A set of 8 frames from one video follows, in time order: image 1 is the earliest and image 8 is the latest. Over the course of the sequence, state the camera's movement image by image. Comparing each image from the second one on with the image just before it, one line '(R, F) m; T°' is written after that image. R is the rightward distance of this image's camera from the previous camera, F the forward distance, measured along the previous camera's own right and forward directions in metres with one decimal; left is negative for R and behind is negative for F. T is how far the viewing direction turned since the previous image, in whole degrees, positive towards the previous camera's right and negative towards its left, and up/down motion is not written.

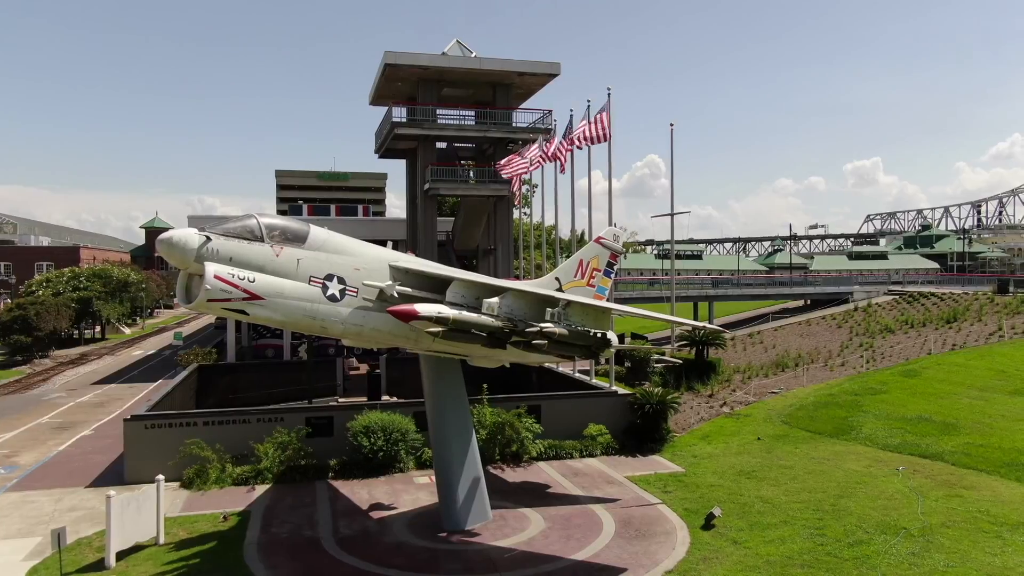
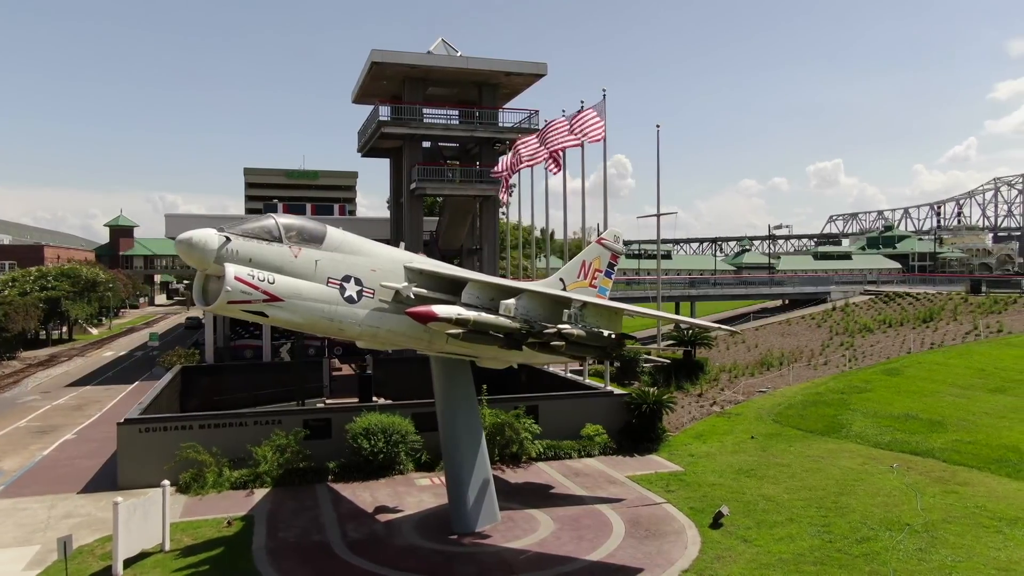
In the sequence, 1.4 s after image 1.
(-0.7, +0.1) m; +2°
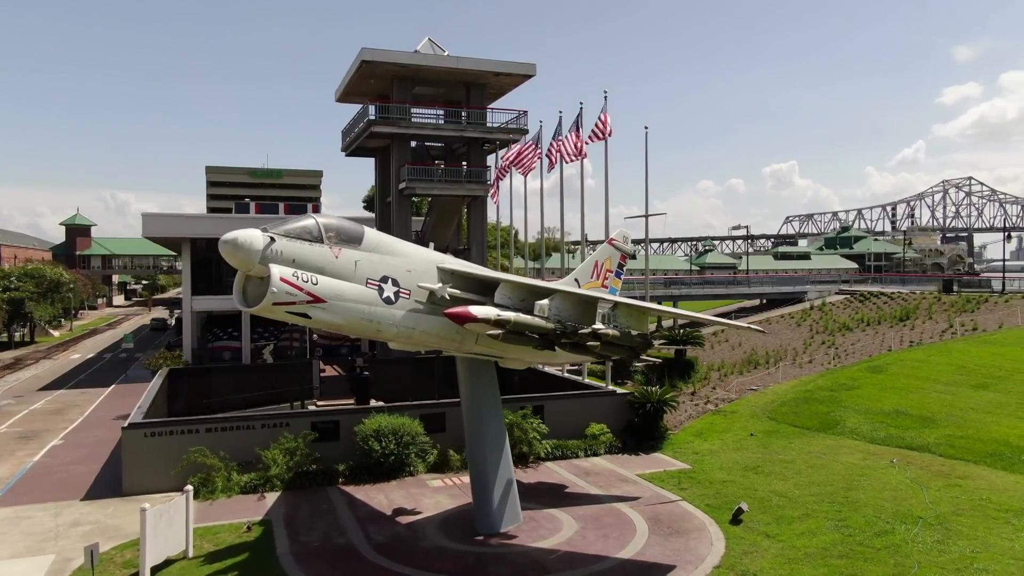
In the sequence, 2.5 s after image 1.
(-1.1, 0.0) m; +2°
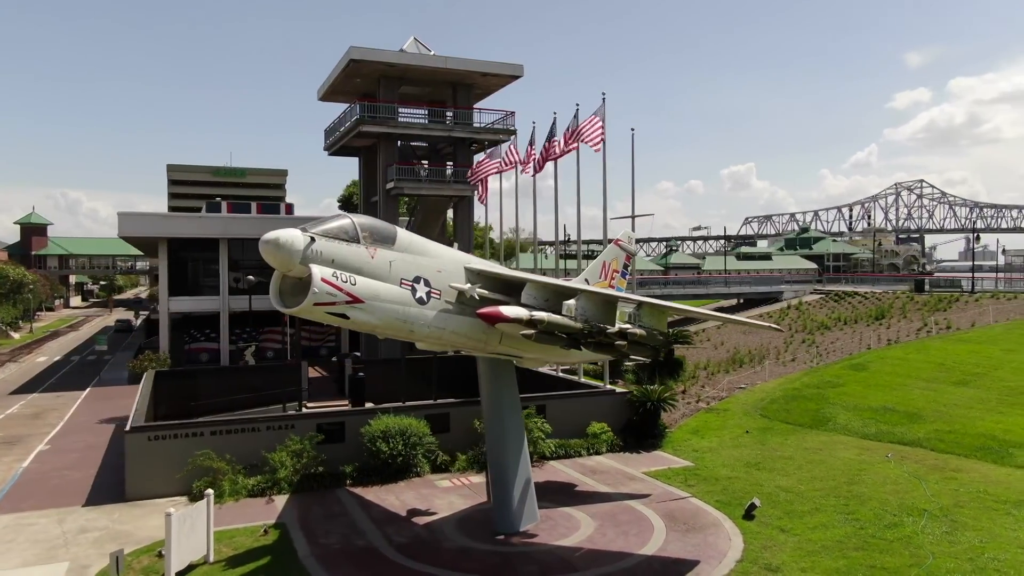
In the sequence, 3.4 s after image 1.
(-1.0, 0.0) m; +2°
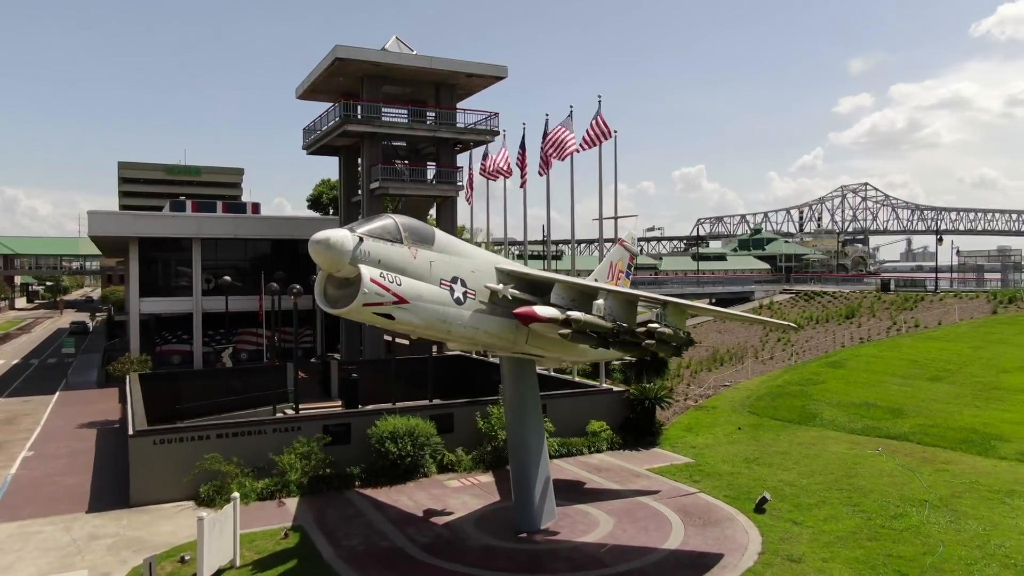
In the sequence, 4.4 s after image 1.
(-1.2, -0.1) m; +3°
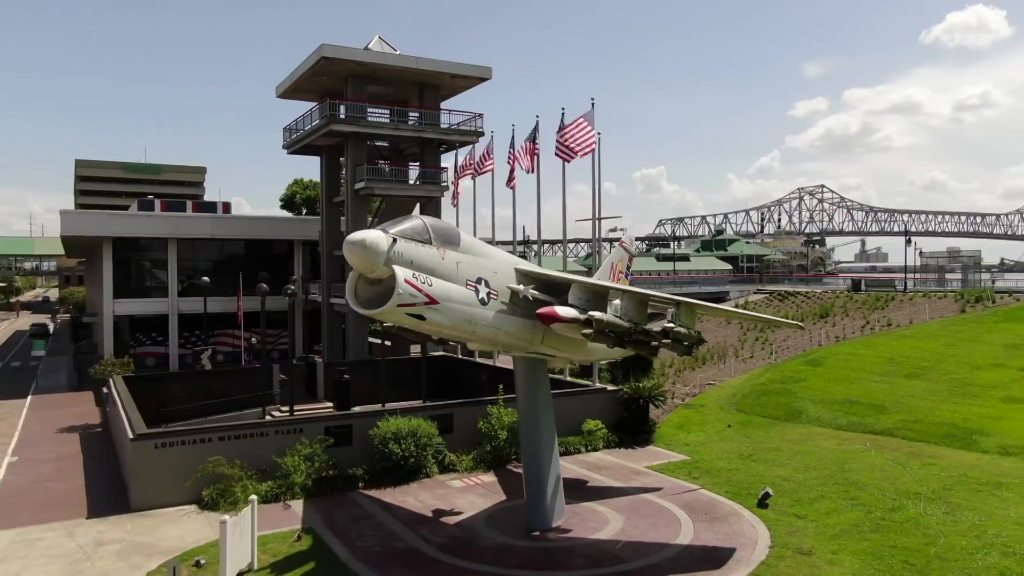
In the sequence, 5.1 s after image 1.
(-0.9, -0.1) m; +3°
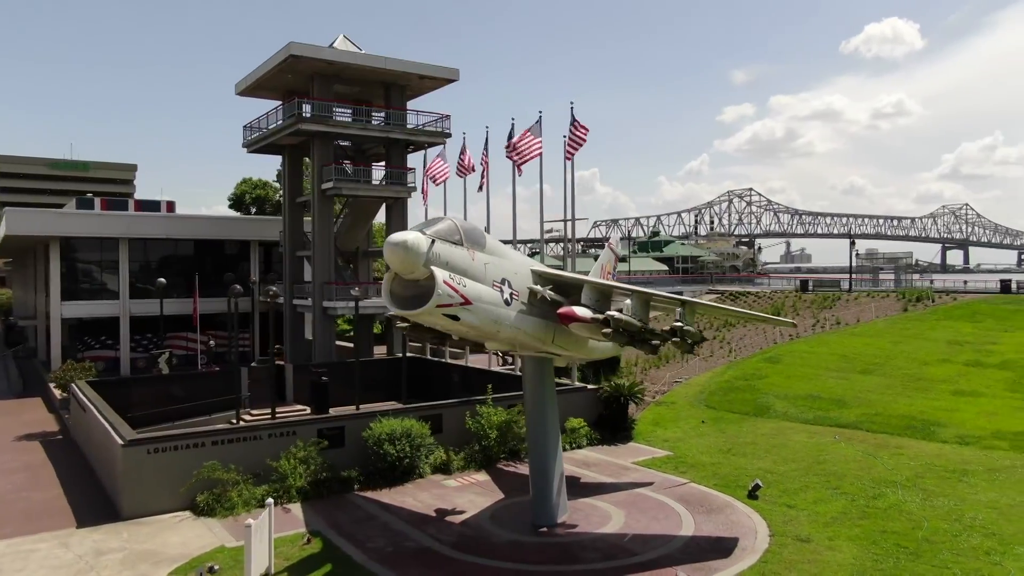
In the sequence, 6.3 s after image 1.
(-1.2, -0.2) m; +4°
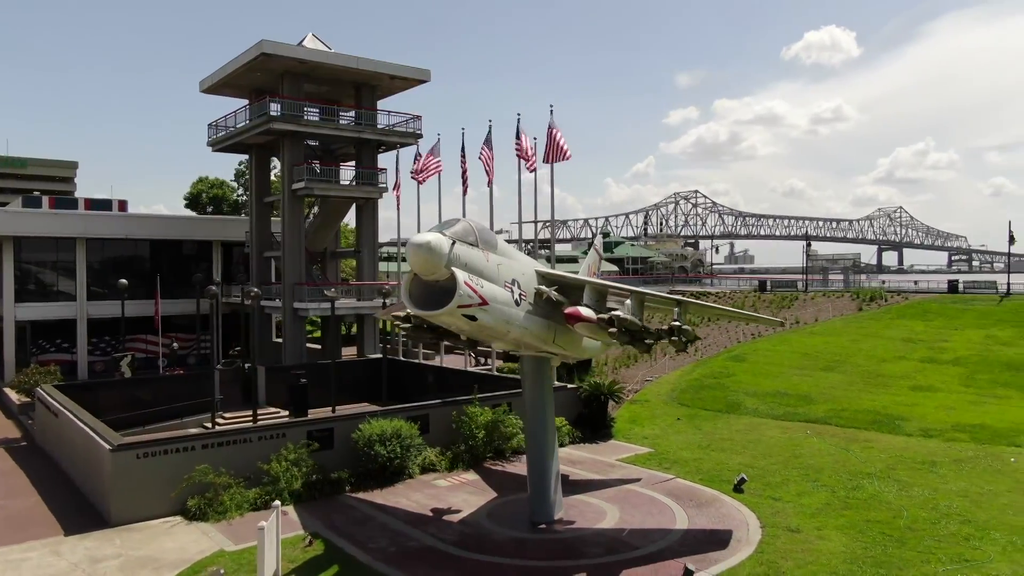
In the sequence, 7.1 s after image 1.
(-0.9, -0.2) m; +4°
